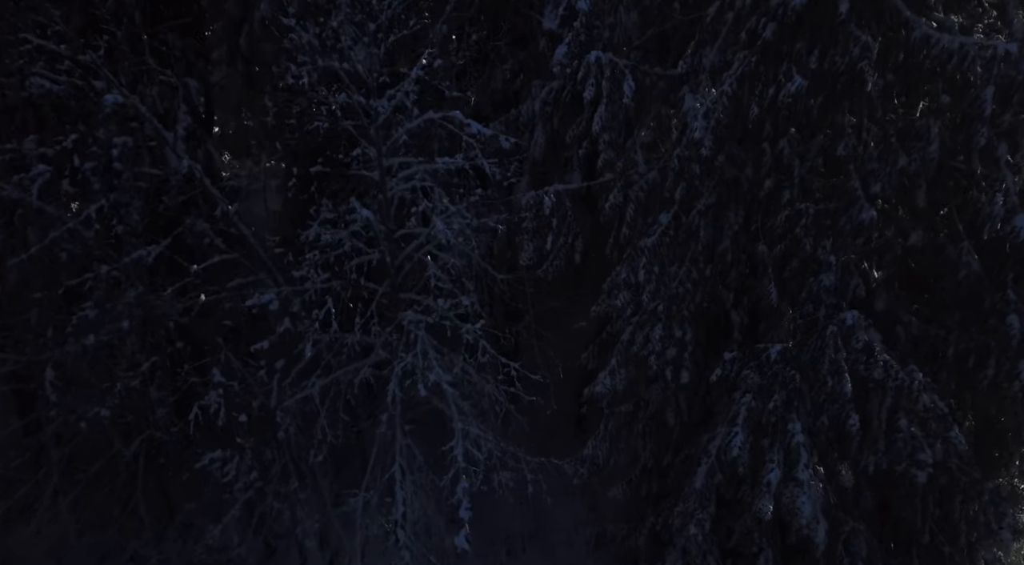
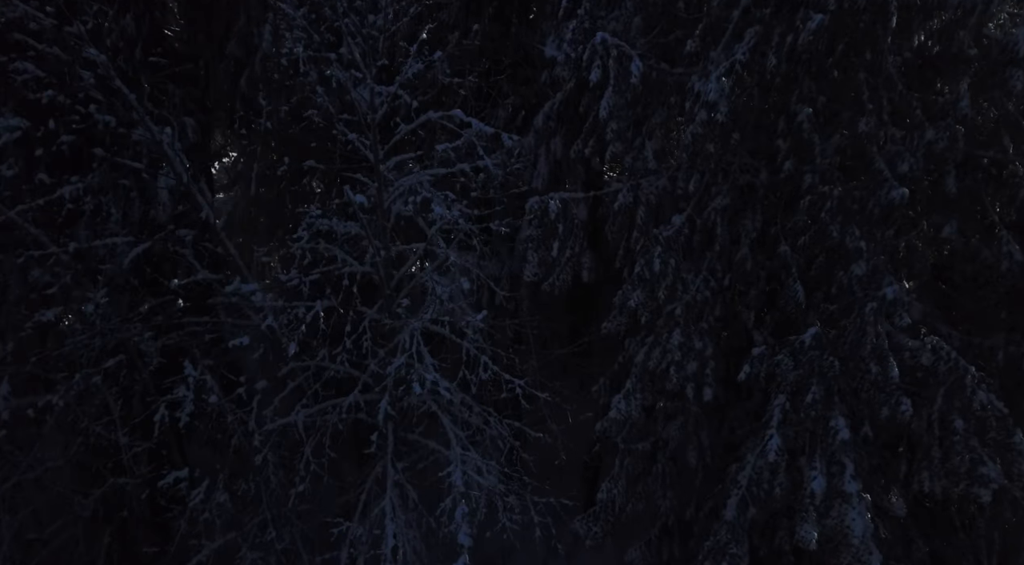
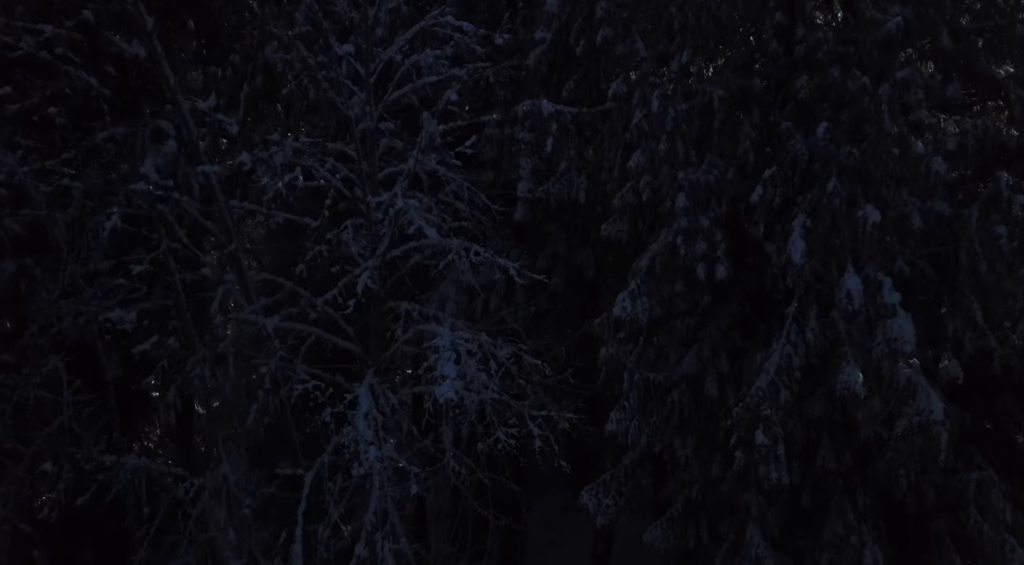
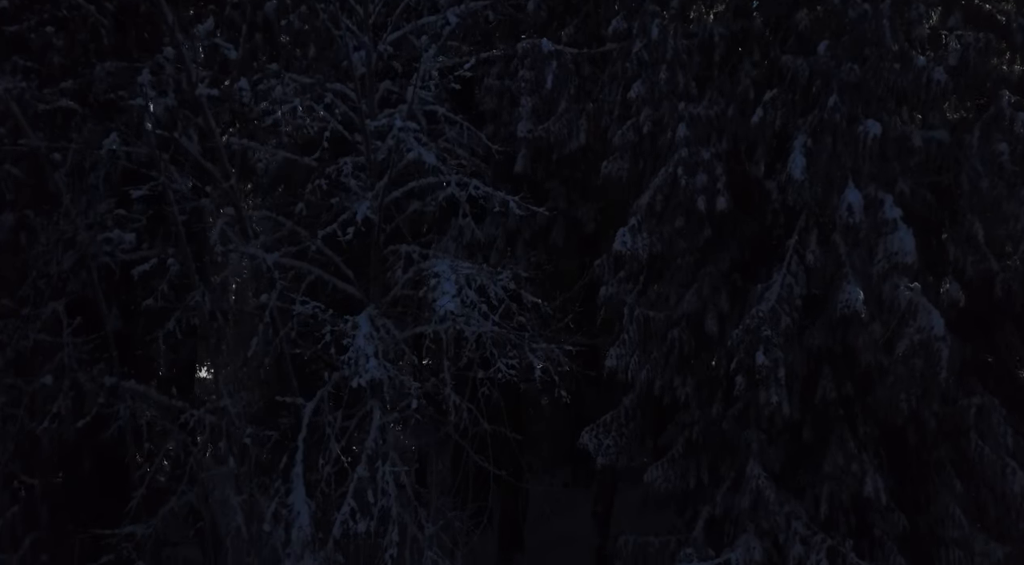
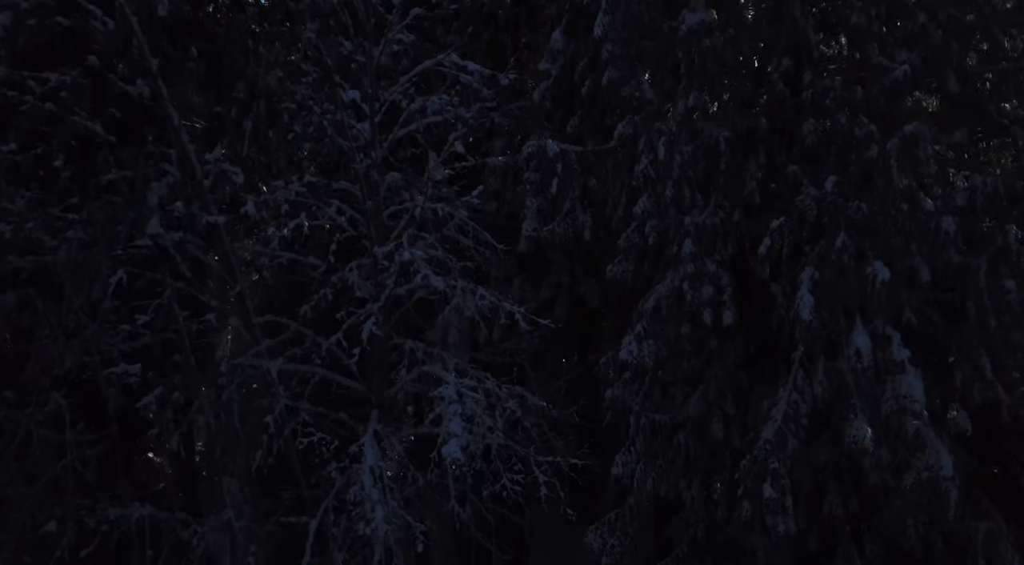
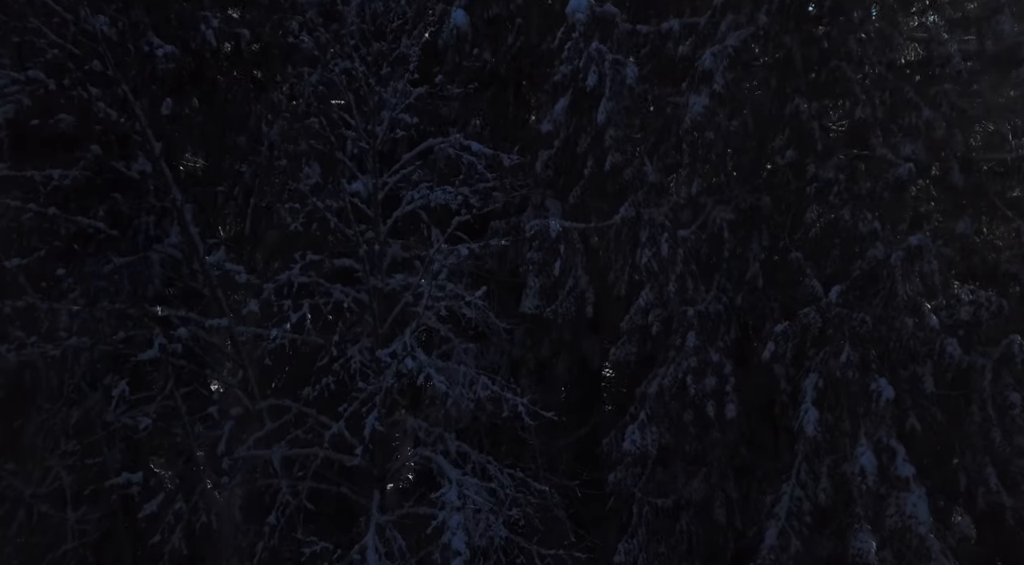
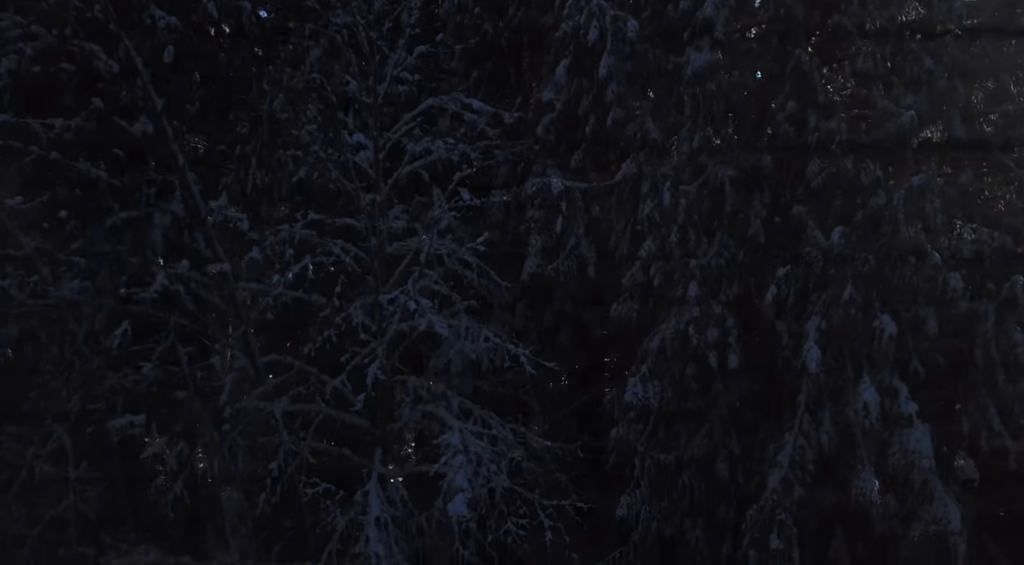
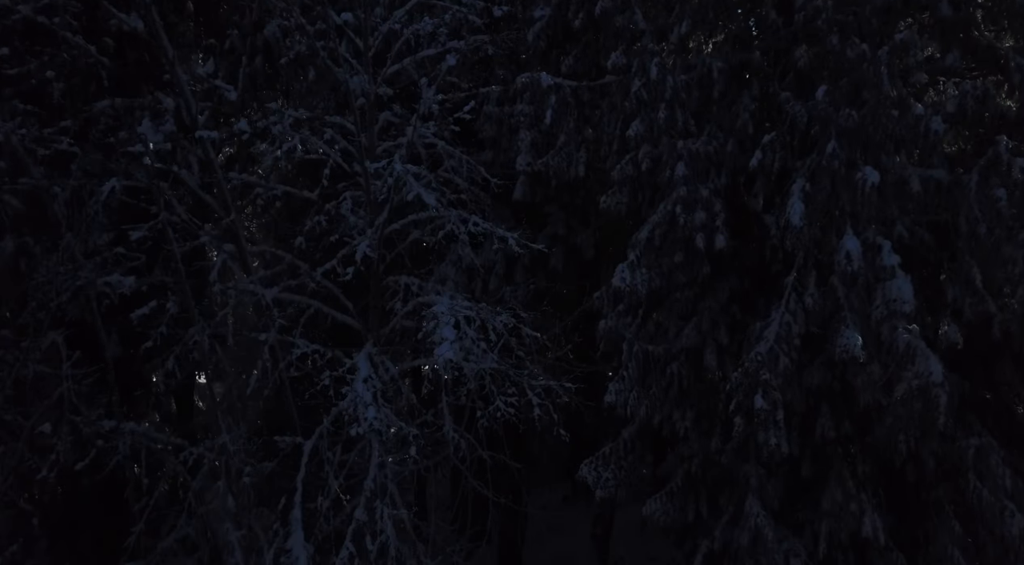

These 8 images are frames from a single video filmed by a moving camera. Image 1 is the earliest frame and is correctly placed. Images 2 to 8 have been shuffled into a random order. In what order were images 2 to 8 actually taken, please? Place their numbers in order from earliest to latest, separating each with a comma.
2, 6, 7, 5, 3, 8, 4
